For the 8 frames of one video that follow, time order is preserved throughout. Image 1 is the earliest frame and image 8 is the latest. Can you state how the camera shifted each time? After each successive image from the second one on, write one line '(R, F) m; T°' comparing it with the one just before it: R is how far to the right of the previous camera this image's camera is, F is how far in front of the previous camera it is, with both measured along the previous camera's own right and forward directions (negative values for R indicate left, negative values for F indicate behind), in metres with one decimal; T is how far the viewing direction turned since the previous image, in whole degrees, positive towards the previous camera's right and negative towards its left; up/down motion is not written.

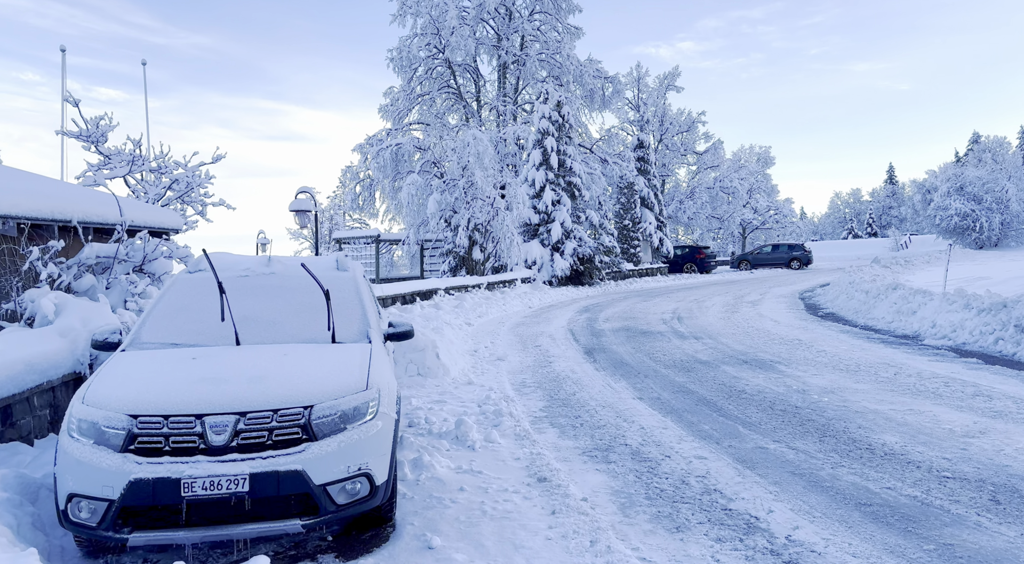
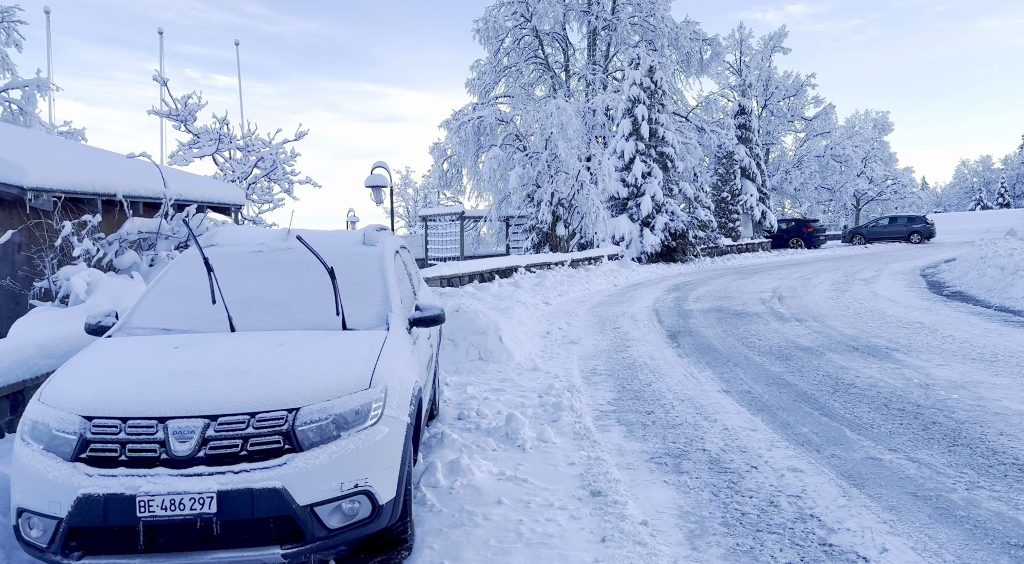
(+0.3, +0.9) m; -8°
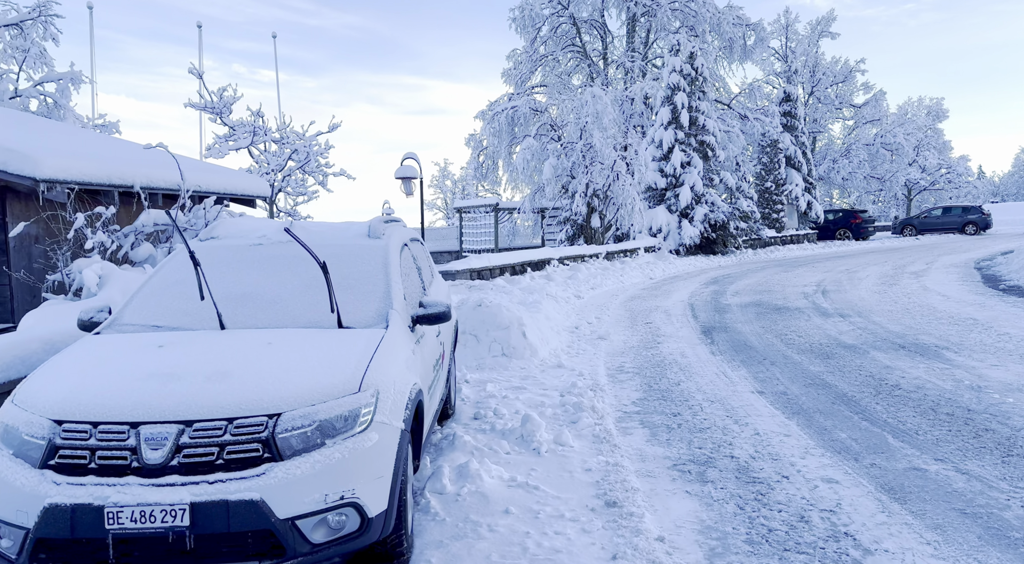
(+0.2, +0.3) m; -3°
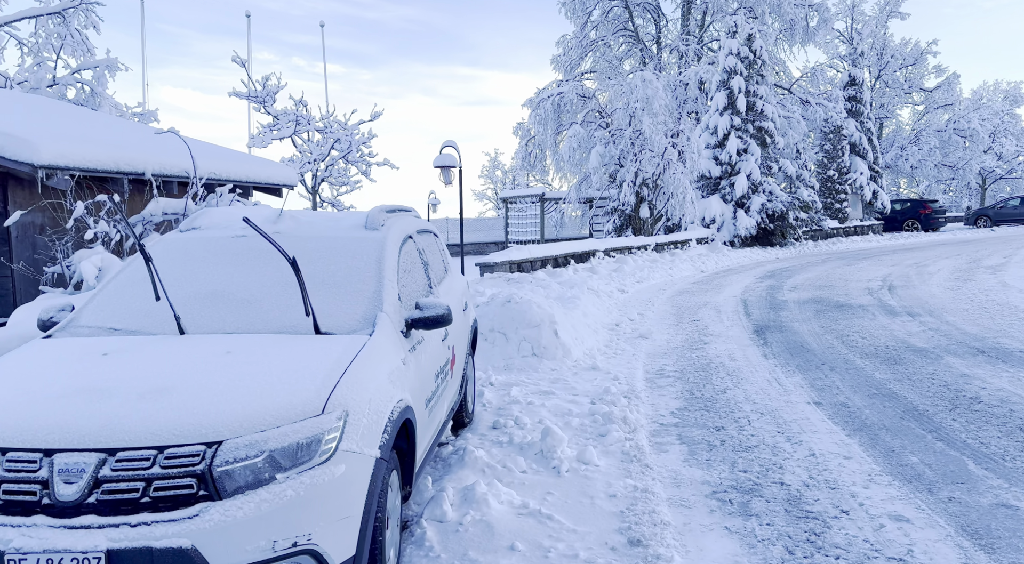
(+0.2, +0.6) m; -4°
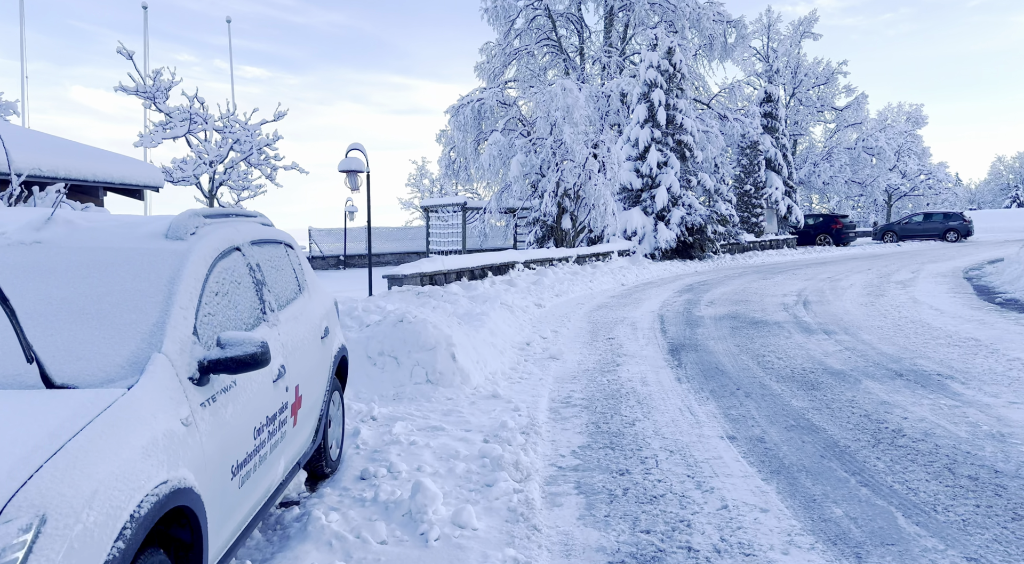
(+0.4, +0.8) m; +6°
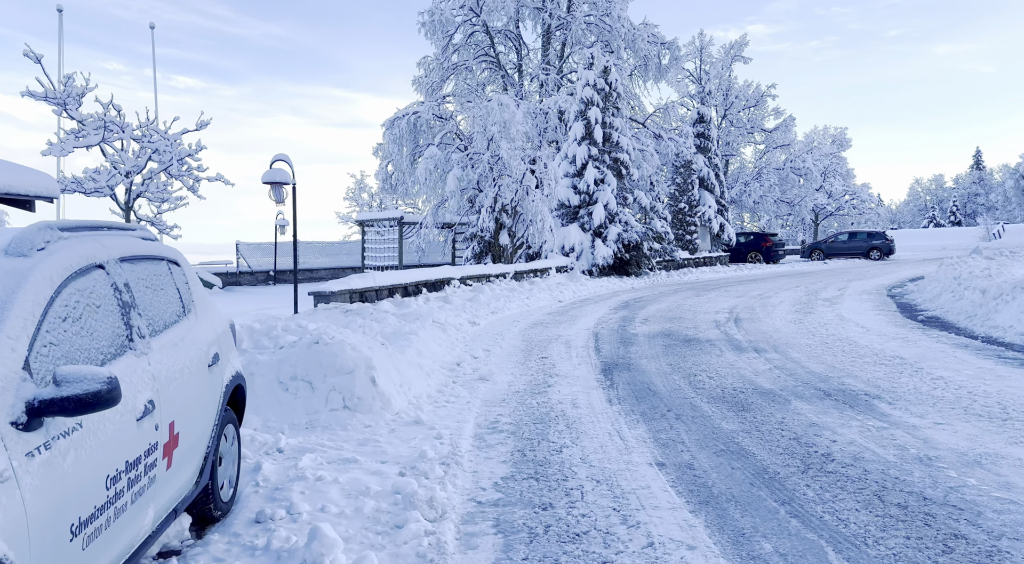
(+0.2, +0.3) m; +5°
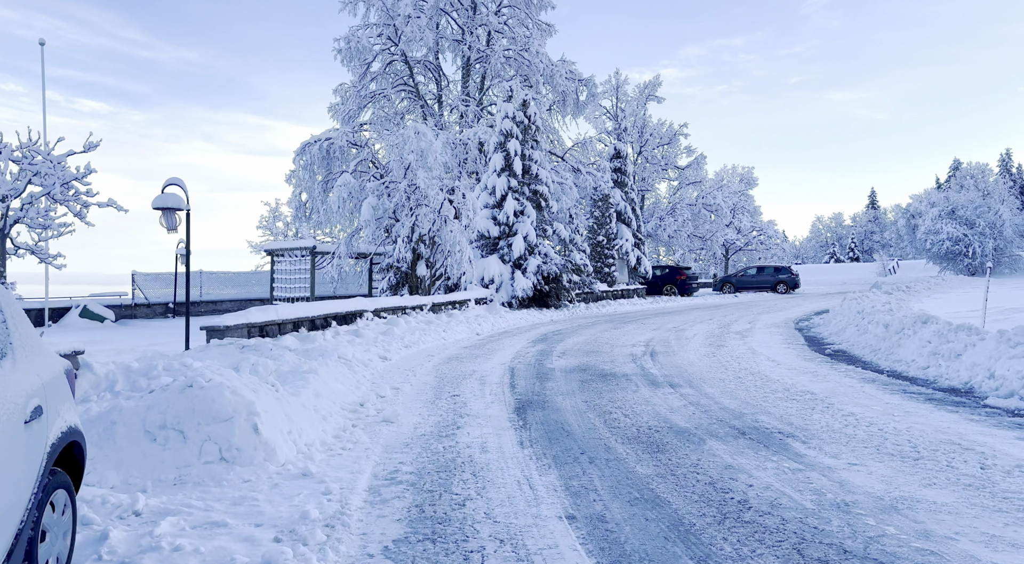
(+0.2, +0.4) m; +7°
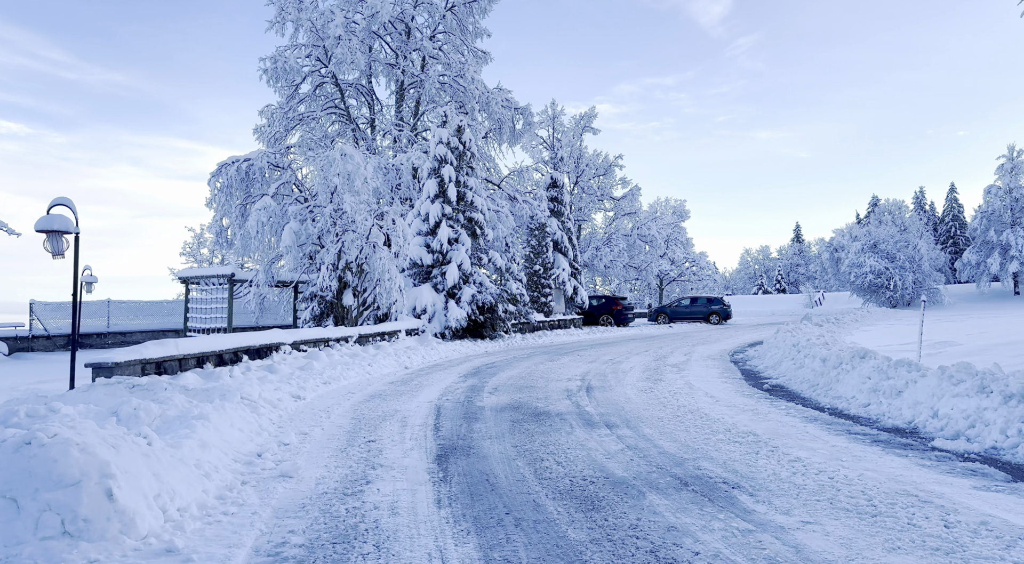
(+0.2, +0.8) m; +5°
